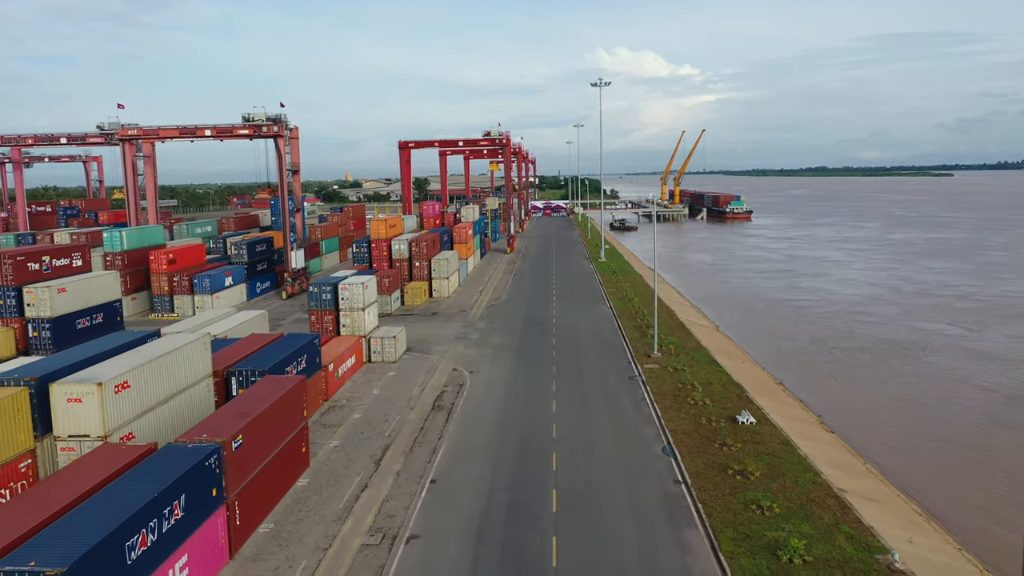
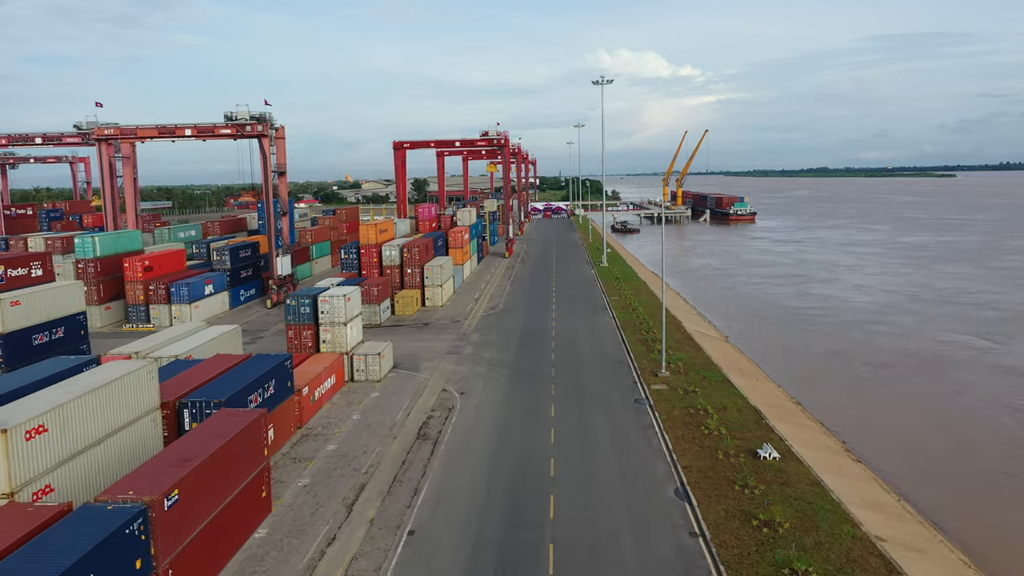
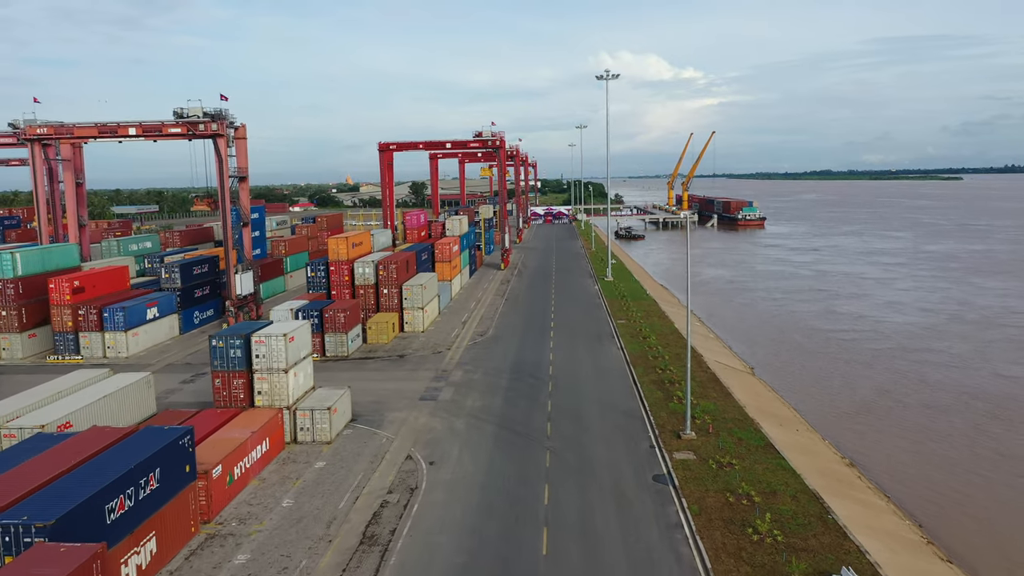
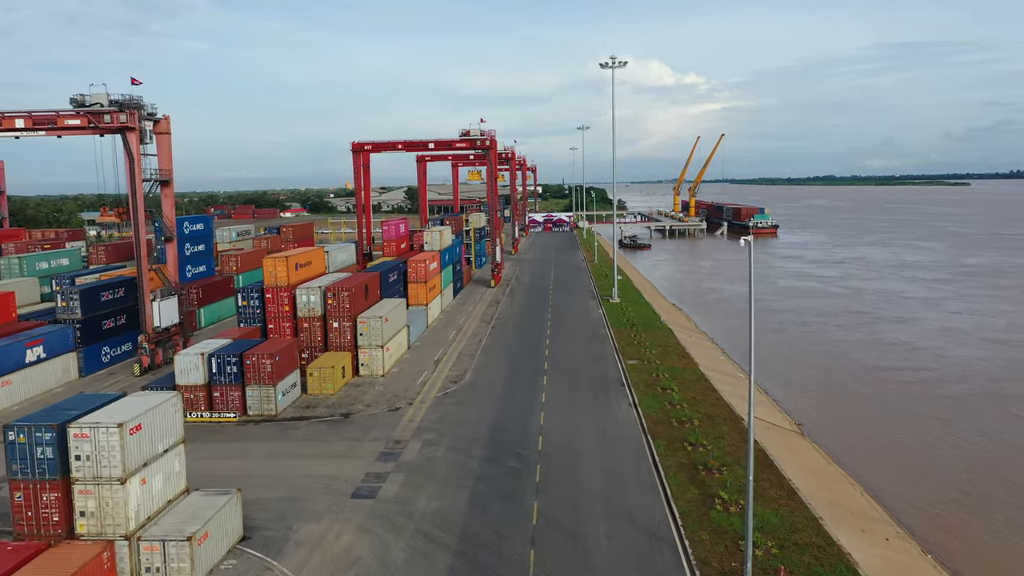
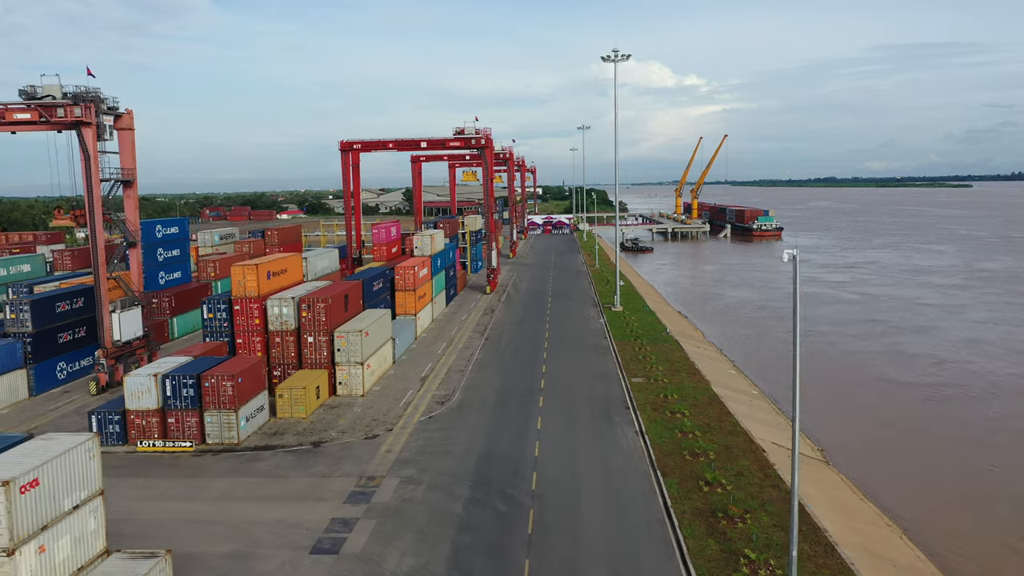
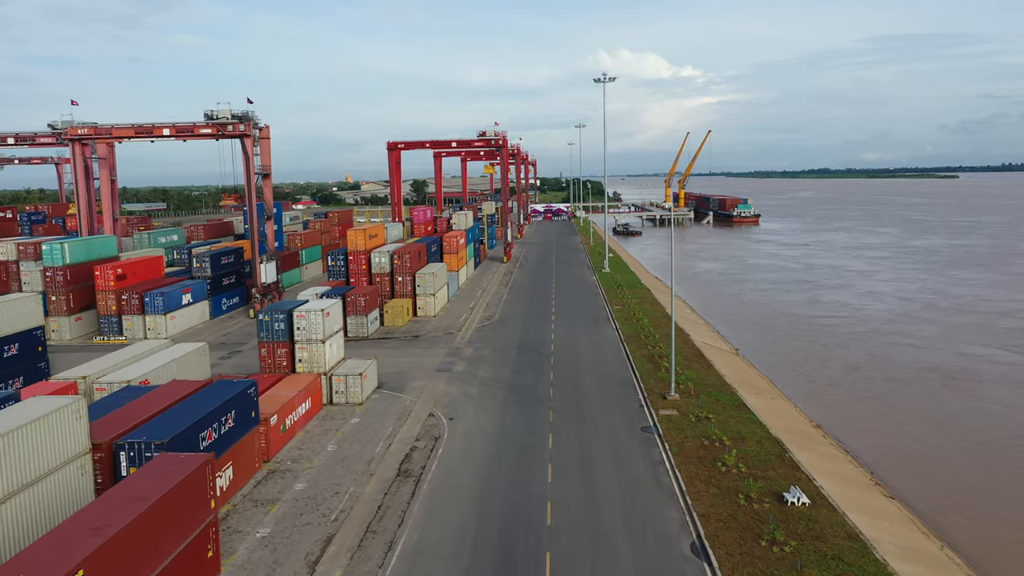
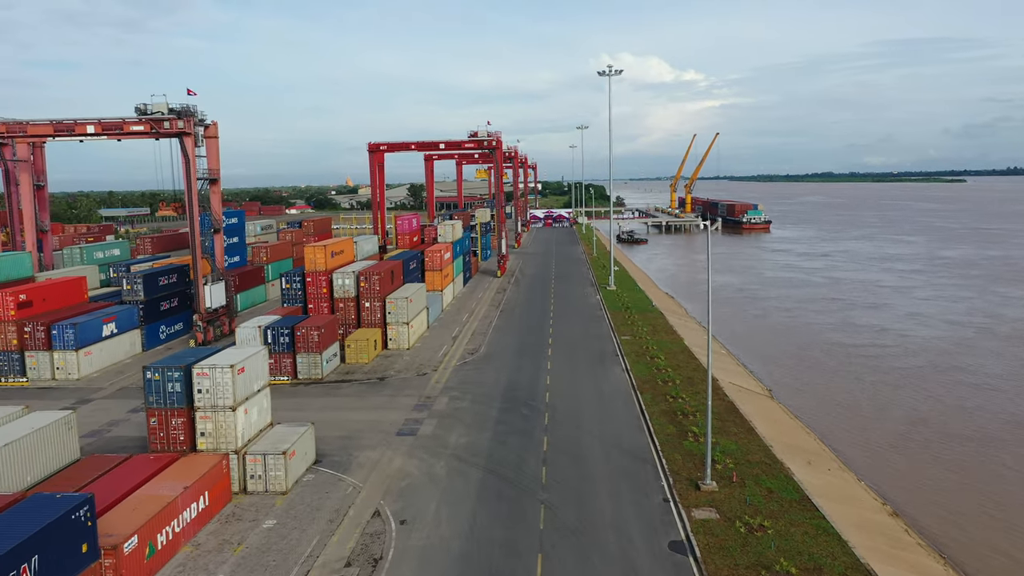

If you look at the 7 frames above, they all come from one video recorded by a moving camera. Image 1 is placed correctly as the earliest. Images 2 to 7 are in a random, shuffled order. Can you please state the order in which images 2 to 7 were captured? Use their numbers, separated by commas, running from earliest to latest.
2, 6, 3, 7, 4, 5
